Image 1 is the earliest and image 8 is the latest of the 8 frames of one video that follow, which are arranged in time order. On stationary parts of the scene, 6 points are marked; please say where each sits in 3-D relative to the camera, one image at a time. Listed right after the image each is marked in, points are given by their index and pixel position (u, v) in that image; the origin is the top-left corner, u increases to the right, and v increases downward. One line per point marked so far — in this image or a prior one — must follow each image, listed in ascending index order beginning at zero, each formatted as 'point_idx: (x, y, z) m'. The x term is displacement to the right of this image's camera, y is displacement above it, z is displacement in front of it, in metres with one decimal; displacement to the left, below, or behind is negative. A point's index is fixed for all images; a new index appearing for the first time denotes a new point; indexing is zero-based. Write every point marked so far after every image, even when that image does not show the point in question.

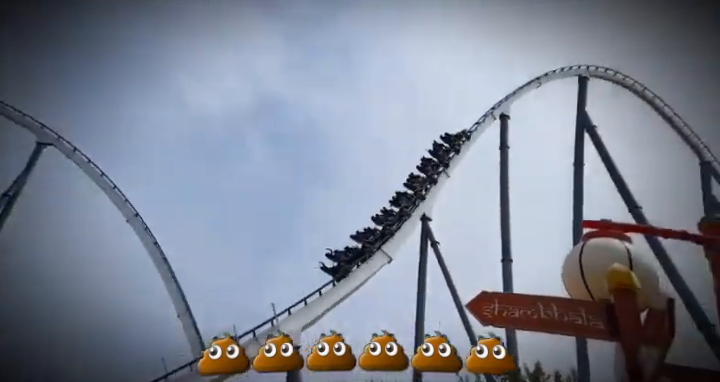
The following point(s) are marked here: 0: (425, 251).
0: (+1.5, -1.4, +13.6) m
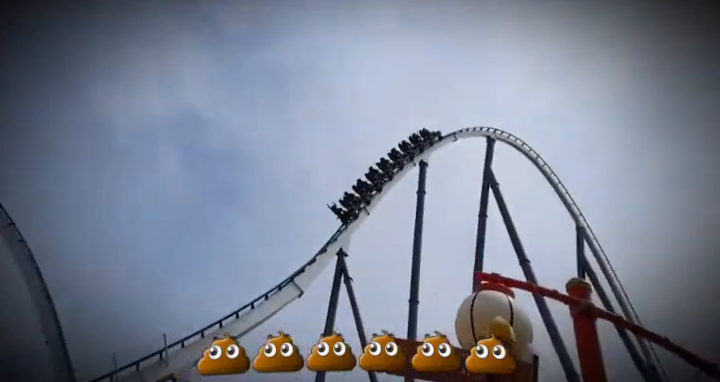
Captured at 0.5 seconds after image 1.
0: (-0.6, -2.3, +14.3) m
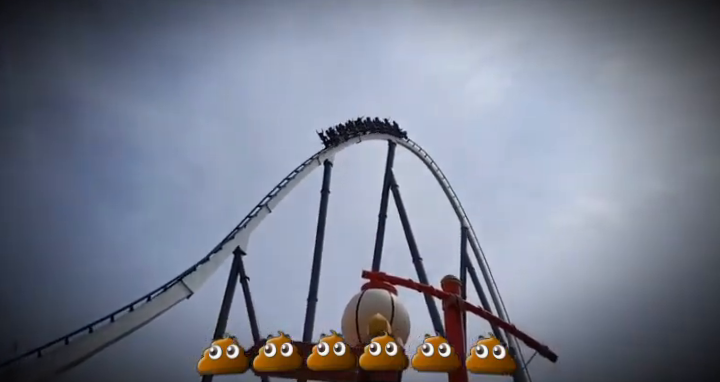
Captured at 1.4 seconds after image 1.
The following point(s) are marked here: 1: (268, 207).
0: (-3.0, -2.3, +13.8) m
1: (-2.2, -0.4, +13.8) m
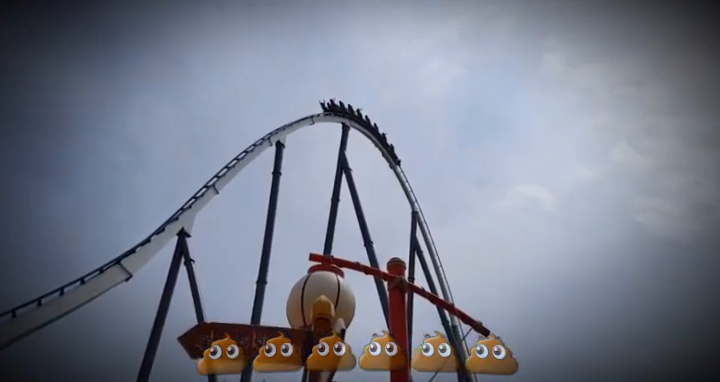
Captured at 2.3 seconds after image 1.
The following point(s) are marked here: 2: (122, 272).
0: (-4.2, -1.8, +13.1) m
1: (-3.3, +0.1, +13.1) m
2: (-4.0, -1.4, +9.6) m
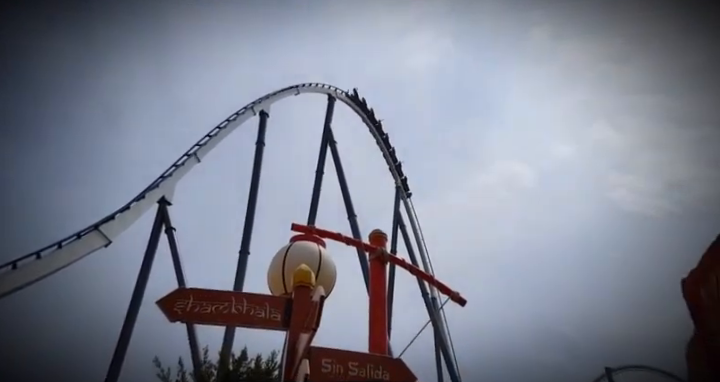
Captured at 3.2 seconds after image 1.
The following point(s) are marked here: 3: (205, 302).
0: (-4.6, -1.0, +13.0) m
1: (-3.7, +0.8, +13.0) m
2: (-4.3, -0.8, +9.5) m
3: (-1.2, -0.9, +4.5) m
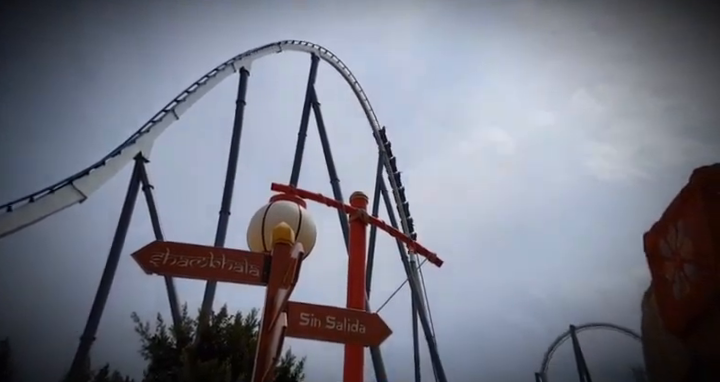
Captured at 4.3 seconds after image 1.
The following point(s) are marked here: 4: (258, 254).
0: (-5.0, 0.0, +12.9) m
1: (-4.1, +1.7, +12.8) m
2: (-4.6, 0.0, +9.4) m
3: (-1.4, -0.5, +4.4) m
4: (-0.8, -0.5, +4.3) m
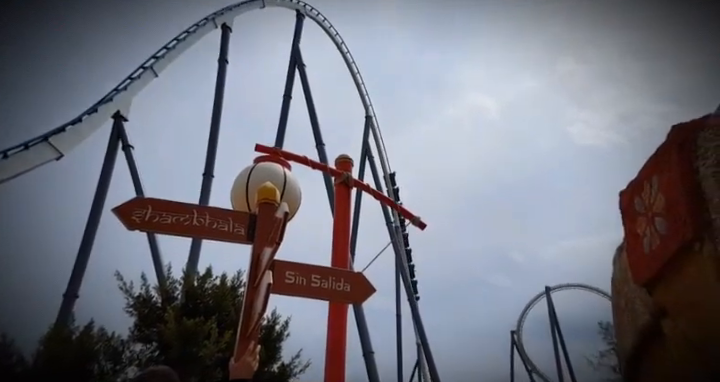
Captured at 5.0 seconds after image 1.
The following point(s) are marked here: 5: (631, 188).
0: (-5.3, +0.8, +12.7) m
1: (-4.4, +2.6, +12.5) m
2: (-4.8, +0.6, +9.2) m
3: (-1.5, -0.2, +4.4) m
4: (-0.9, -0.2, +4.3) m
5: (+1.3, 0.0, +2.7) m
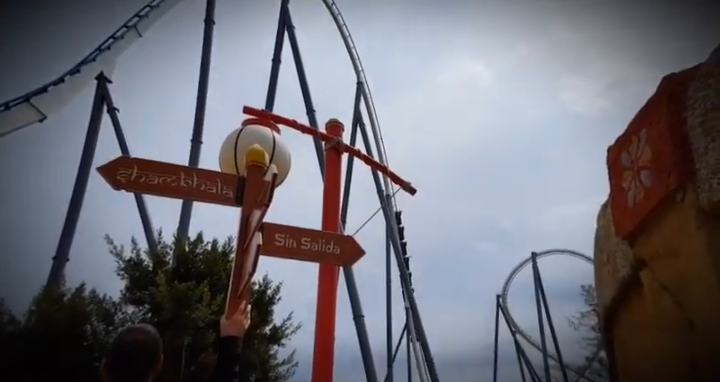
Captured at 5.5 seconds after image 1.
0: (-5.5, +1.6, +12.6) m
1: (-4.6, +3.4, +12.3) m
2: (-5.0, +1.2, +9.1) m
3: (-1.6, +0.1, +4.4) m
4: (-1.0, +0.1, +4.3) m
5: (+1.2, +0.2, +2.8) m
